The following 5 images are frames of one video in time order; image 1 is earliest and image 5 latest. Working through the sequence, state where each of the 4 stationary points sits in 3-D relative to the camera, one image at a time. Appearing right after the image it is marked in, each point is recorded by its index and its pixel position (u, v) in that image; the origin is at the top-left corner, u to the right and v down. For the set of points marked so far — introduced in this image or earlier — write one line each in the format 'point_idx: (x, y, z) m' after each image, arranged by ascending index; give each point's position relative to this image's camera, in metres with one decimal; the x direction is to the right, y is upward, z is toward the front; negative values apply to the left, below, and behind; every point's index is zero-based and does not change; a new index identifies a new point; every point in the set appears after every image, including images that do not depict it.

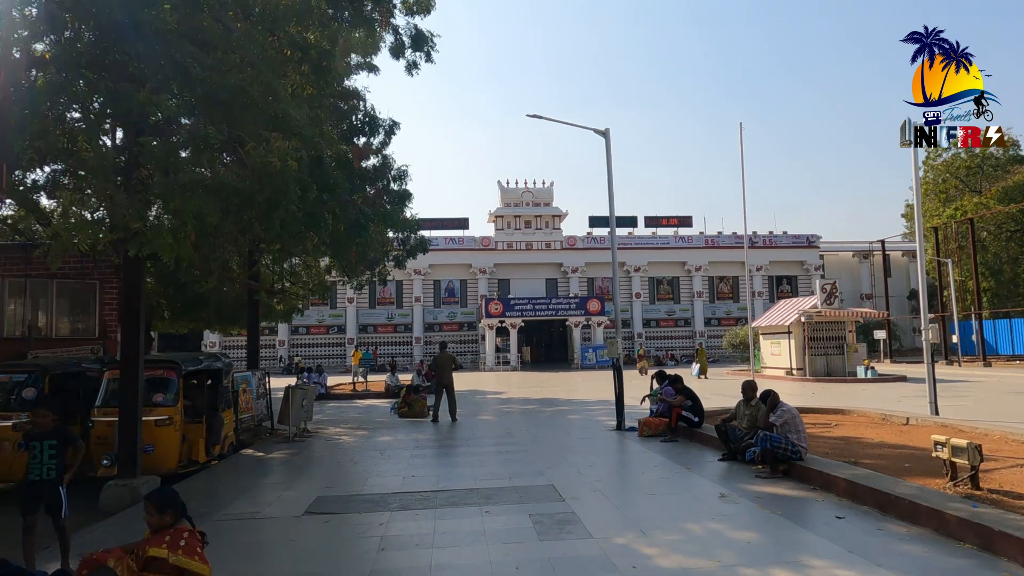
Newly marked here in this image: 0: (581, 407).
0: (+1.8, -3.1, +17.2) m
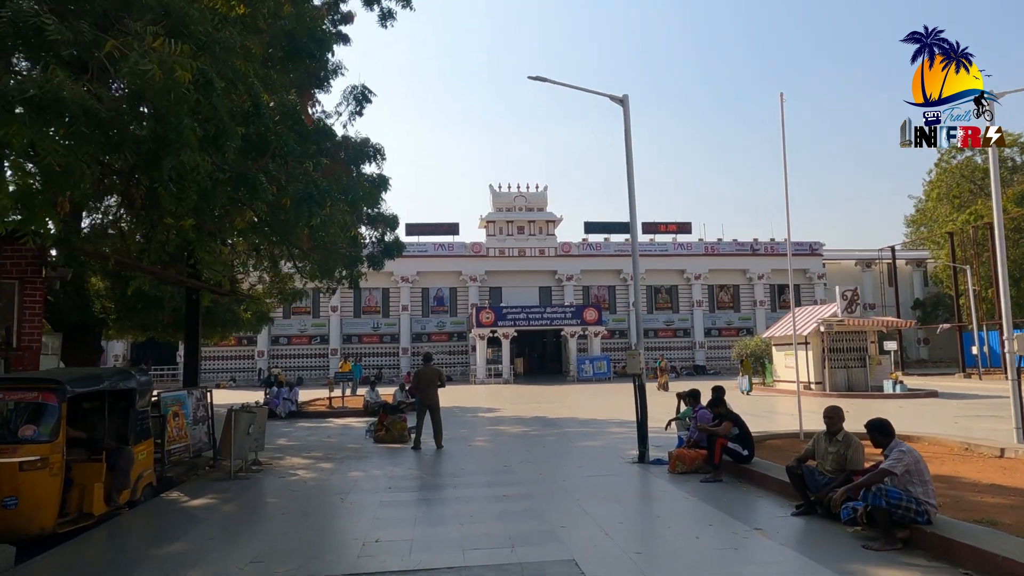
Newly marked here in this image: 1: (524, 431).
0: (+1.7, -3.2, +14.8) m
1: (+0.3, -3.3, +15.0) m
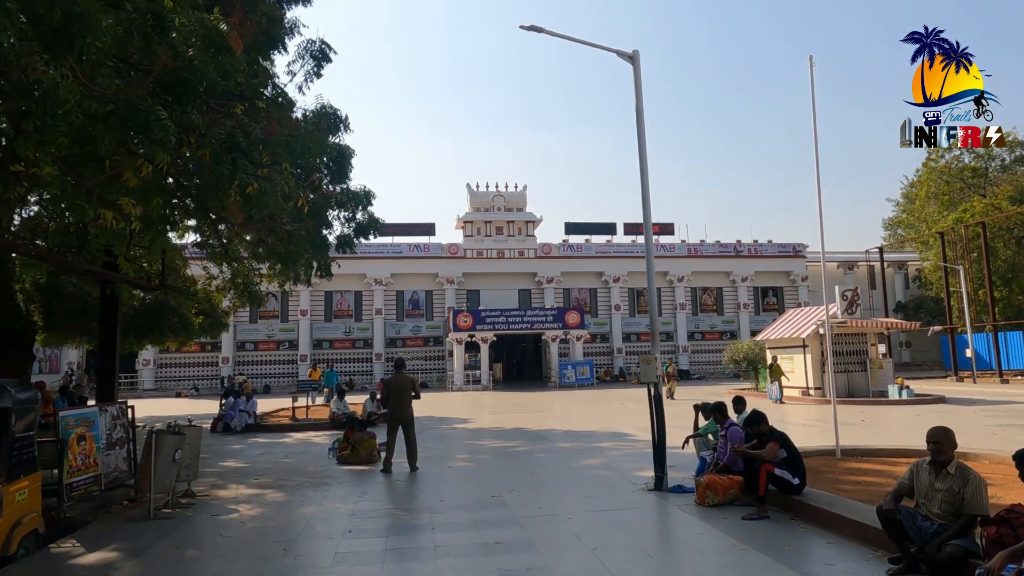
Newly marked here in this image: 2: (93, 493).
0: (+1.4, -3.1, +13.0) m
1: (0.0, -3.2, +13.2) m
2: (-5.2, -2.5, +8.1) m
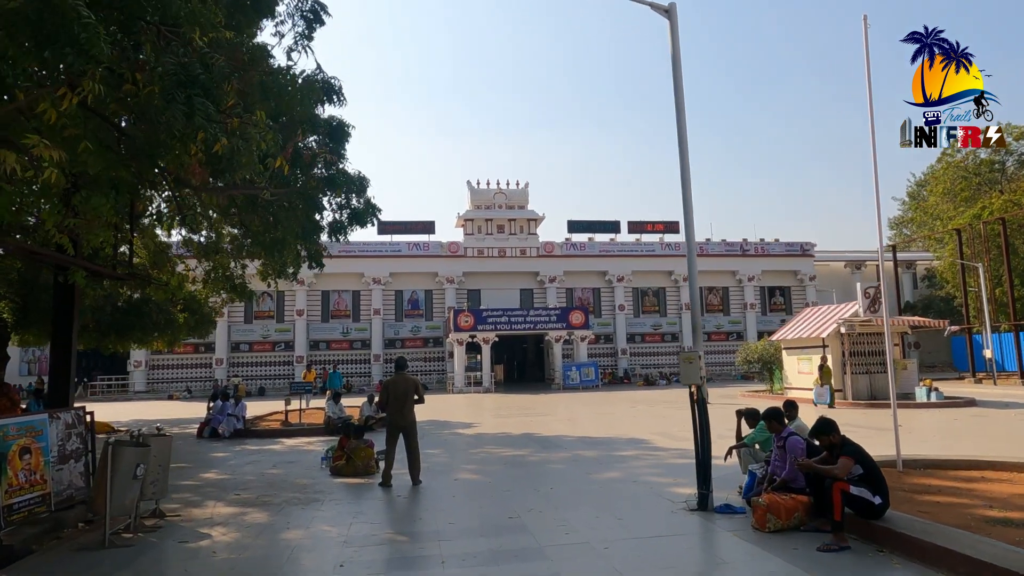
0: (+1.6, -3.0, +11.8) m
1: (+0.2, -3.1, +11.9) m
2: (-4.9, -2.4, +6.9) m
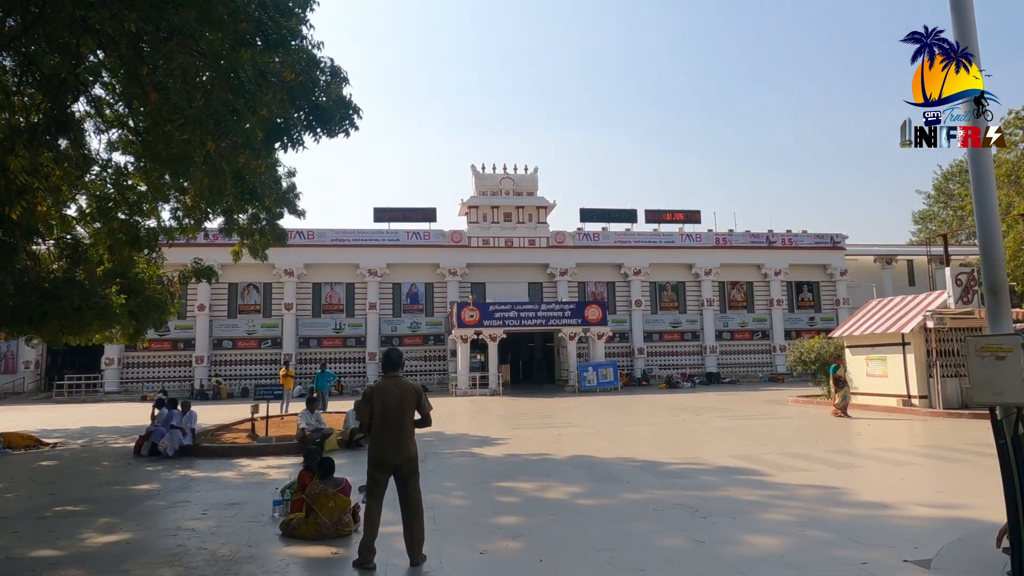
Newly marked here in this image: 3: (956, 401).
0: (+2.2, -2.5, +7.9) m
1: (+0.8, -2.6, +8.1) m
2: (-4.4, -1.9, +3.0) m
3: (+12.9, -3.3, +19.0) m
